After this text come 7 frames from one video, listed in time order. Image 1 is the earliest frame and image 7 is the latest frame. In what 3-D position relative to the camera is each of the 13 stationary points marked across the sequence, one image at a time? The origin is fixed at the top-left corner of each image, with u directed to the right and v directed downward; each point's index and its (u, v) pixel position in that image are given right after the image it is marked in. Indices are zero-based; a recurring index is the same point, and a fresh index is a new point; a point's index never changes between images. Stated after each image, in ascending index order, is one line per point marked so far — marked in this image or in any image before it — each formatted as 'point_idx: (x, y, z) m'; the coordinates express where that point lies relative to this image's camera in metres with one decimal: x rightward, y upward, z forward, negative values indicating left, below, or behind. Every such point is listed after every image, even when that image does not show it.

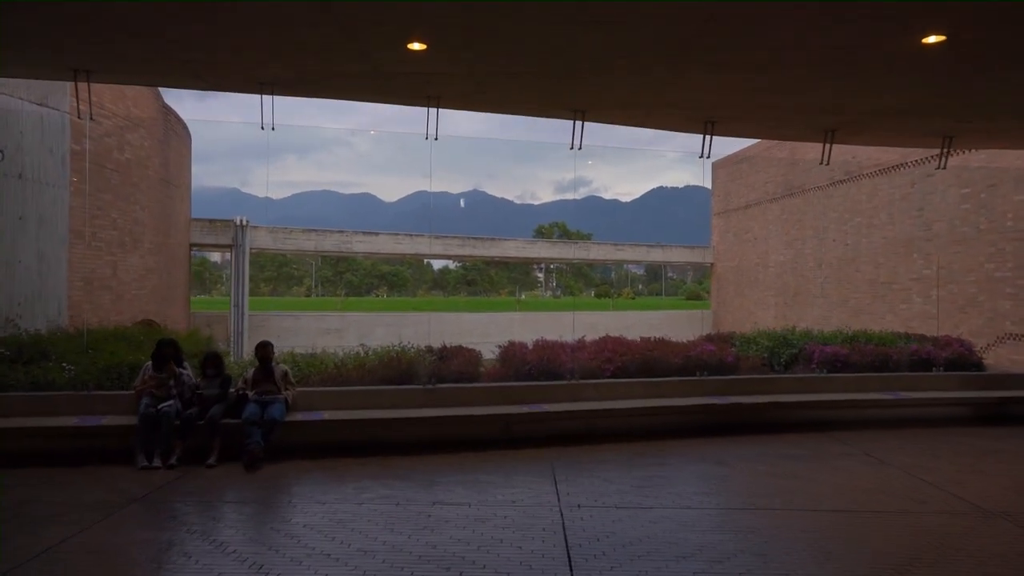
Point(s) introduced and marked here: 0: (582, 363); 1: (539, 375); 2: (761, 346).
0: (+0.6, -0.7, +7.0) m
1: (+0.2, -0.8, +6.9) m
2: (+2.5, -0.6, +7.9) m
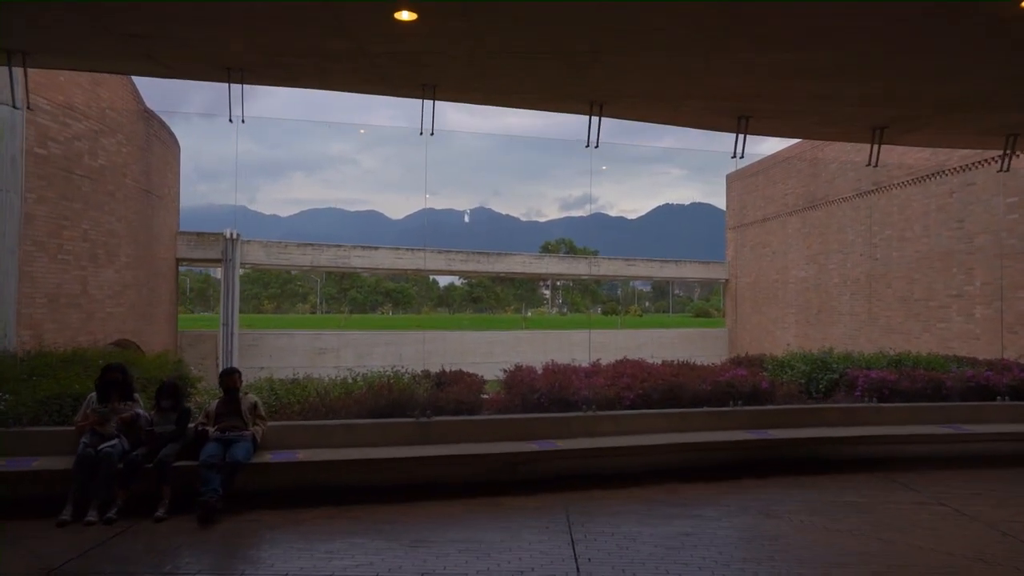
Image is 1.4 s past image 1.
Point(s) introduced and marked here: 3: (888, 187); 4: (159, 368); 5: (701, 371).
0: (+0.7, -0.8, +6.2) m
1: (+0.3, -0.9, +6.1) m
2: (+2.6, -0.8, +7.1) m
3: (+5.1, +1.3, +10.6) m
4: (-2.7, -0.6, +6.0) m
5: (+1.6, -0.7, +6.6) m
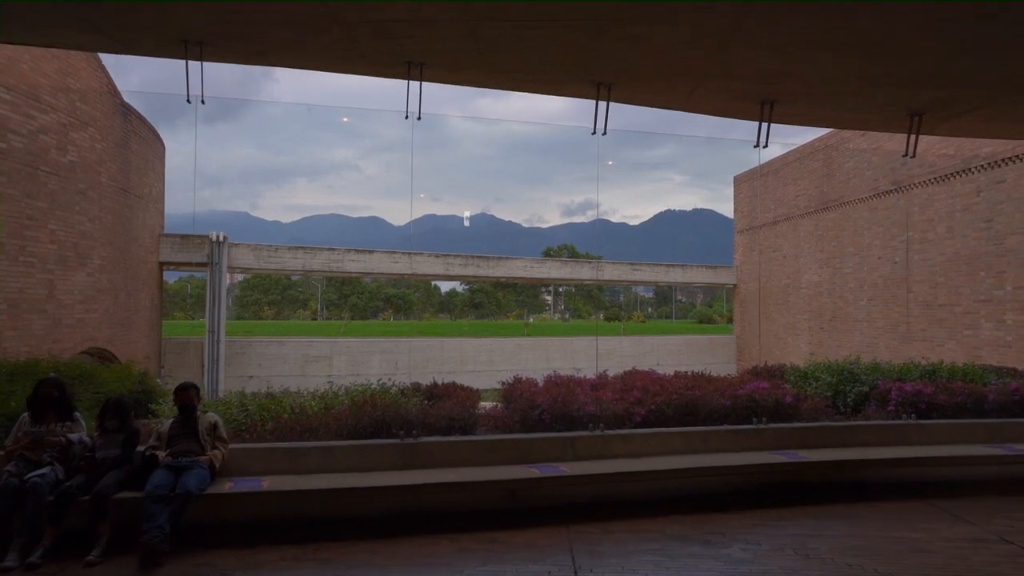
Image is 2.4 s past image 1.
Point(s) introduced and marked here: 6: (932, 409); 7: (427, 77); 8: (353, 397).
0: (+0.7, -0.9, +5.6) m
1: (+0.3, -0.9, +5.5) m
2: (+2.6, -0.8, +6.5) m
3: (+5.1, +1.3, +10.0) m
4: (-2.7, -0.7, +5.4) m
5: (+1.6, -0.7, +6.0) m
6: (+3.3, -0.9, +6.1) m
7: (-0.6, +1.4, +5.1) m
8: (-1.1, -0.8, +5.6) m
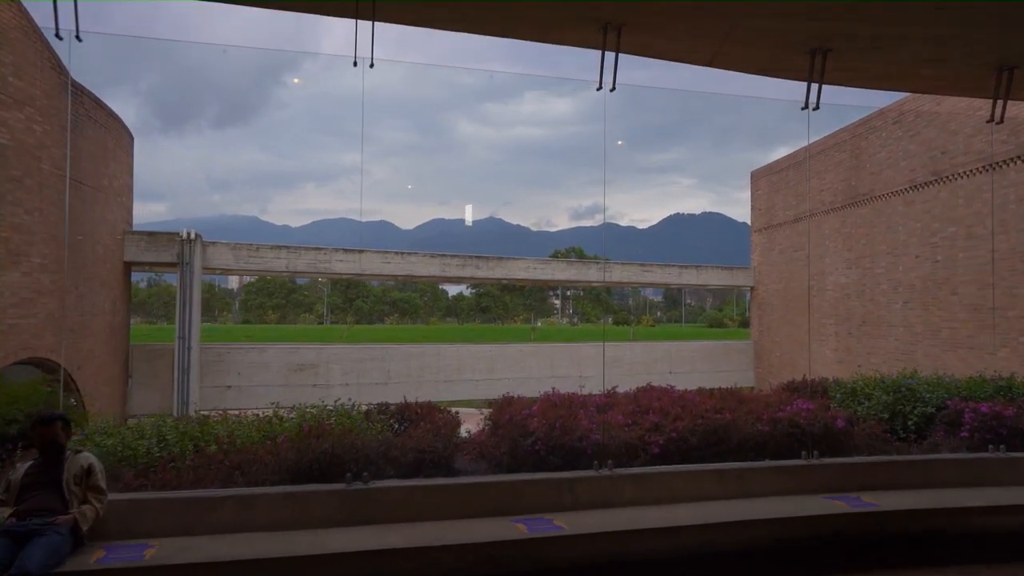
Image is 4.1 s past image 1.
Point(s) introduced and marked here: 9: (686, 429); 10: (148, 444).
0: (+0.6, -0.9, +4.5) m
1: (+0.2, -0.9, +4.4) m
2: (+2.5, -0.8, +5.4) m
3: (+5.0, +1.3, +8.9) m
4: (-2.8, -0.7, +4.4) m
5: (+1.5, -0.7, +5.0) m
6: (+3.2, -0.9, +5.0) m
7: (-0.6, +1.4, +4.0) m
8: (-1.2, -0.8, +4.5) m
9: (+1.0, -0.8, +4.6) m
10: (-1.9, -0.8, +4.1) m
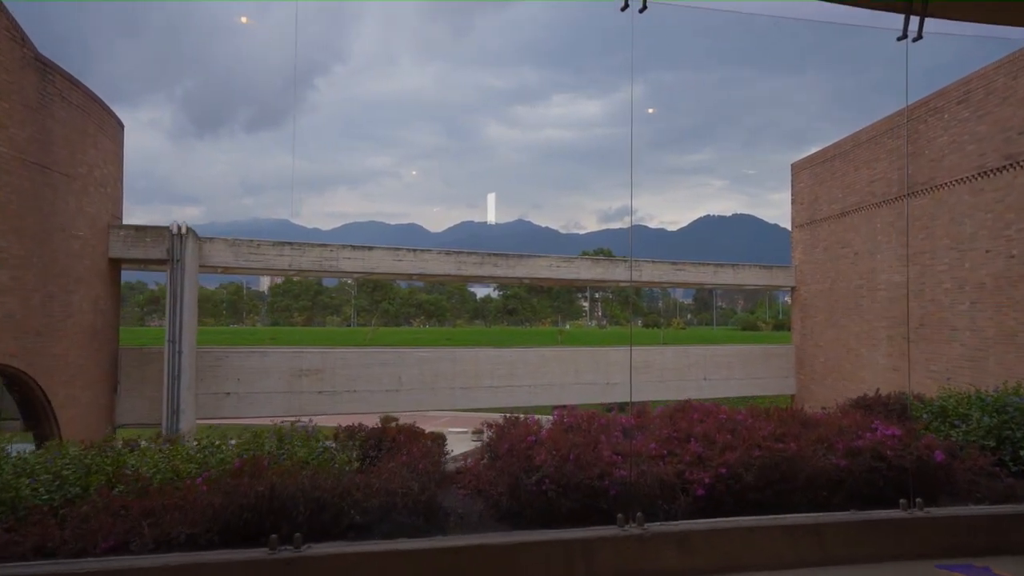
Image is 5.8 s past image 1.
0: (+0.6, -0.8, +3.5) m
1: (+0.2, -0.9, +3.4) m
2: (+2.5, -0.8, +4.3) m
3: (+5.2, +1.3, +7.7) m
4: (-2.8, -0.6, +3.5) m
5: (+1.5, -0.7, +3.9) m
6: (+3.2, -0.9, +3.9) m
7: (-0.7, +1.4, +3.1) m
8: (-1.2, -0.7, +3.5) m
9: (+1.0, -0.8, +3.6) m
10: (-1.9, -0.8, +3.1) m
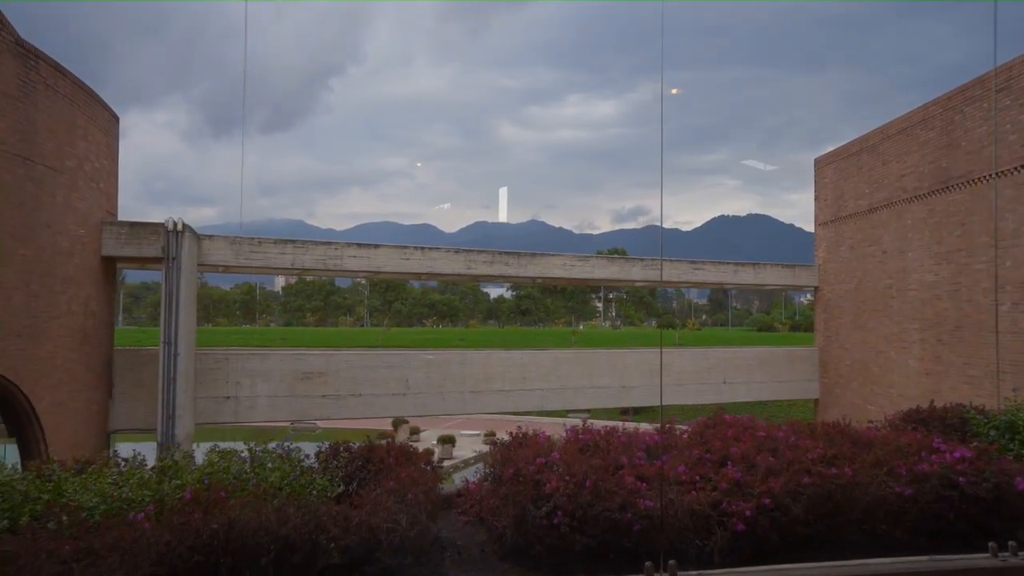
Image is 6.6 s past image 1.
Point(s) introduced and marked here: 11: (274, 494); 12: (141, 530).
0: (+0.6, -0.8, +3.0) m
1: (+0.2, -0.9, +2.9) m
2: (+2.6, -0.8, +3.7) m
3: (+5.3, +1.3, +7.1) m
4: (-2.8, -0.6, +3.0) m
5: (+1.6, -0.7, +3.3) m
6: (+3.2, -0.9, +3.3) m
7: (-0.6, +1.4, +2.6) m
8: (-1.2, -0.7, +3.0) m
9: (+1.1, -0.8, +3.0) m
10: (-1.9, -0.8, +2.6) m
11: (-0.9, -0.7, +2.9) m
12: (-1.2, -0.8, +2.5) m
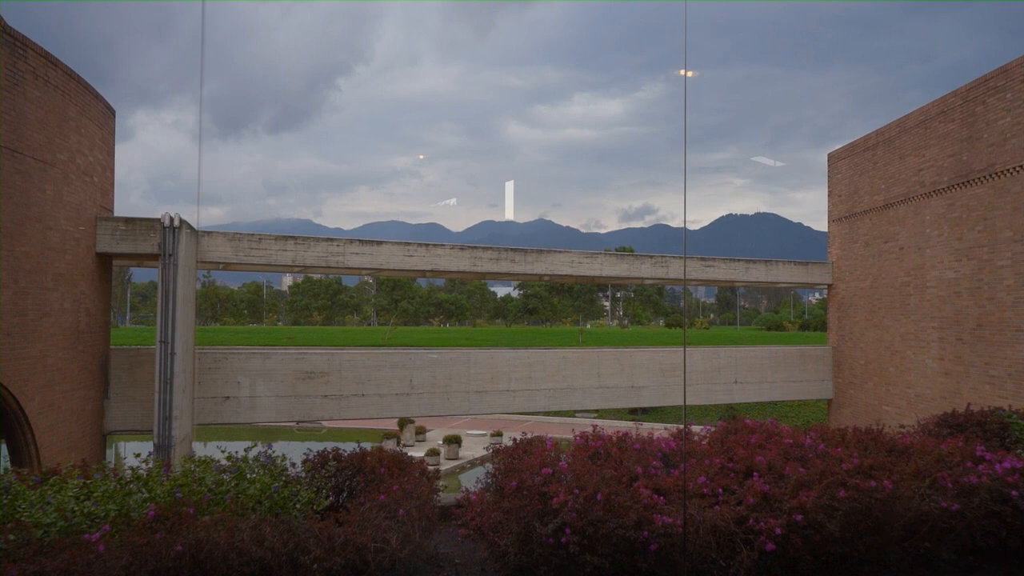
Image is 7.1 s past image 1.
0: (+0.6, -0.8, +2.7) m
1: (+0.2, -0.9, +2.6) m
2: (+2.6, -0.7, +3.4) m
3: (+5.3, +1.3, +6.7) m
4: (-2.8, -0.6, +2.7) m
5: (+1.6, -0.7, +3.0) m
6: (+3.3, -0.9, +3.0) m
7: (-0.6, +1.4, +2.3) m
8: (-1.2, -0.7, +2.8) m
9: (+1.1, -0.8, +2.7) m
10: (-1.9, -0.7, +2.4) m
11: (-0.9, -0.7, +2.6) m
12: (-1.2, -0.8, +2.3) m
